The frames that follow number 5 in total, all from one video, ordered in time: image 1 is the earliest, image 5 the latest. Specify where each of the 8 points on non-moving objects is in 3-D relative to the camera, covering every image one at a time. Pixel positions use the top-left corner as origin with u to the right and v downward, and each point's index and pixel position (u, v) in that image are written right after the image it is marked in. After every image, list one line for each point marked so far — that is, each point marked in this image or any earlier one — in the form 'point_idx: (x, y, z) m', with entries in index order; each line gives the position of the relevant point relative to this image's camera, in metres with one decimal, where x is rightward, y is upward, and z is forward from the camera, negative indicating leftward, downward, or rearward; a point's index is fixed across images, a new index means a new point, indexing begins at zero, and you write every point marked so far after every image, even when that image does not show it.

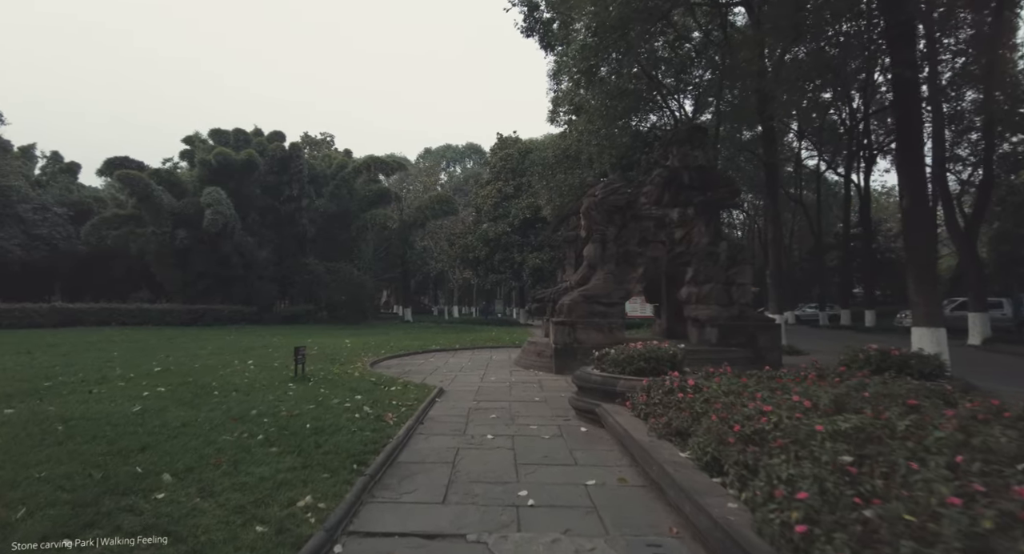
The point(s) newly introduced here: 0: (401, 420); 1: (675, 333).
0: (-1.2, -1.5, +5.7) m
1: (+3.7, -1.3, +12.3) m
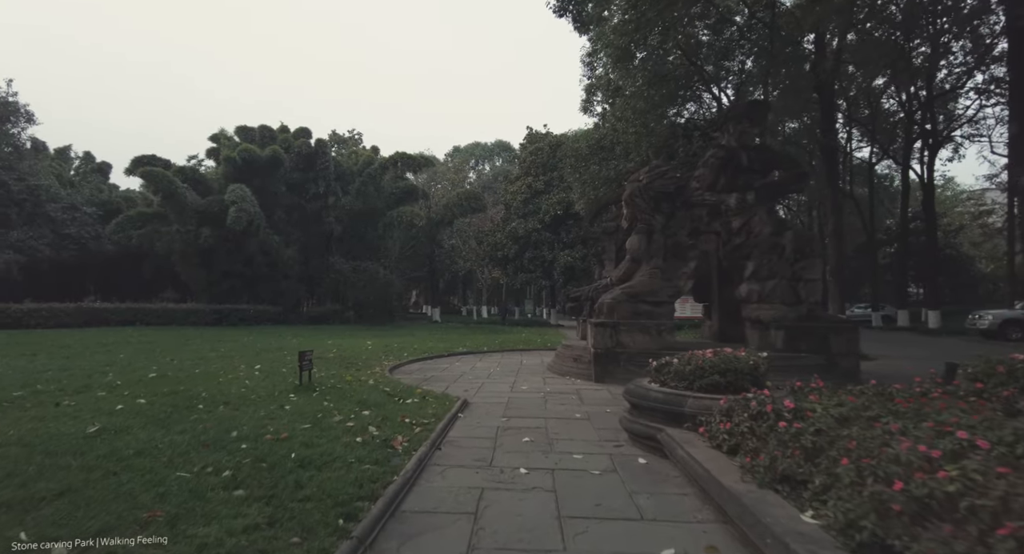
0: (-0.9, -1.5, +4.6) m
1: (+4.4, -1.2, +10.9) m
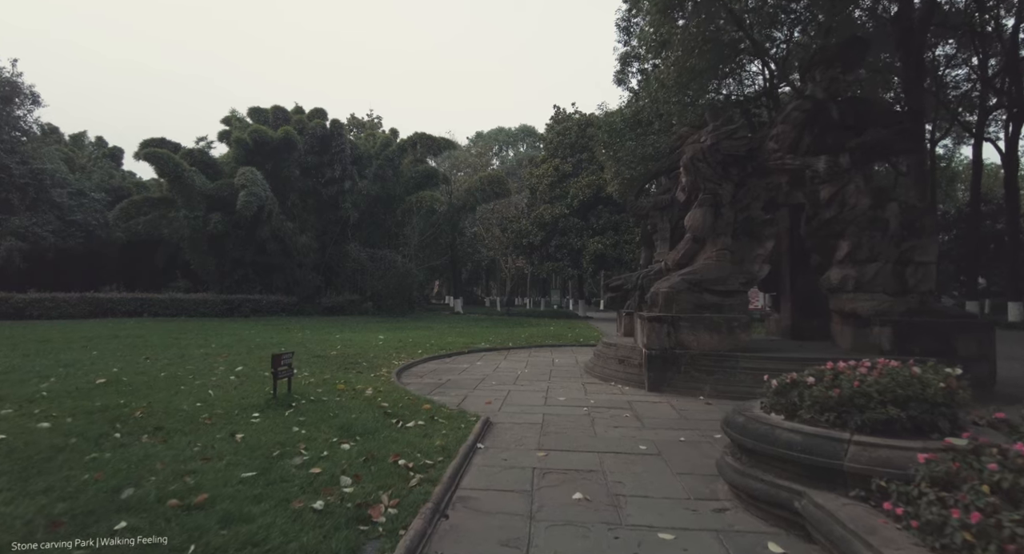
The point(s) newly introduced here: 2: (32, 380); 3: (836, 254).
0: (-0.6, -1.3, +2.9) m
1: (+5.0, -0.9, +9.0) m
2: (-5.7, -1.2, +6.2) m
3: (+4.8, +0.3, +7.8) m
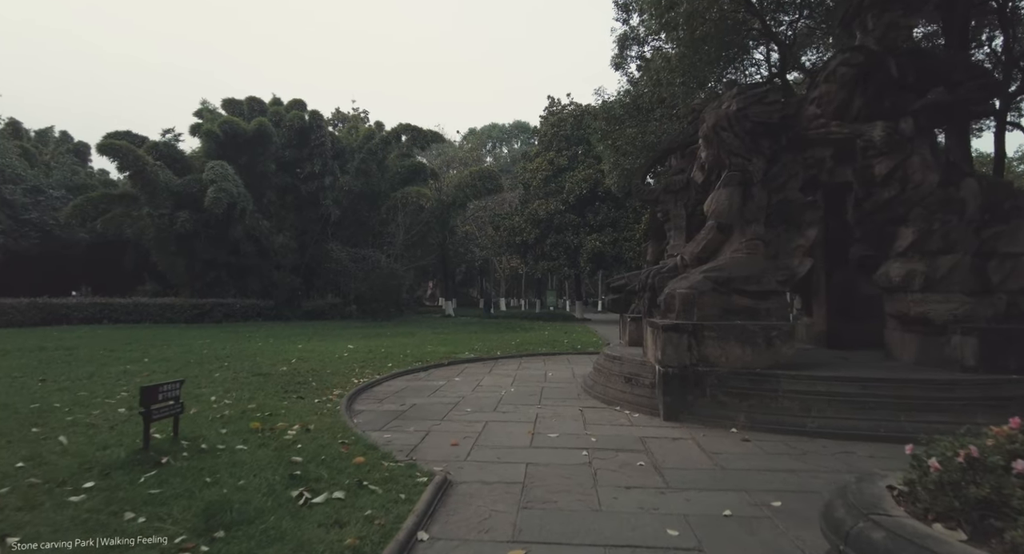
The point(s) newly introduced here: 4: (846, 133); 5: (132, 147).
0: (-0.8, -1.3, +1.3) m
1: (+4.7, -0.9, +7.4) m
2: (-5.9, -1.2, +4.6) m
3: (+4.5, +0.4, +6.2) m
4: (+4.0, +1.7, +6.3) m
5: (-14.4, +4.9, +19.9) m
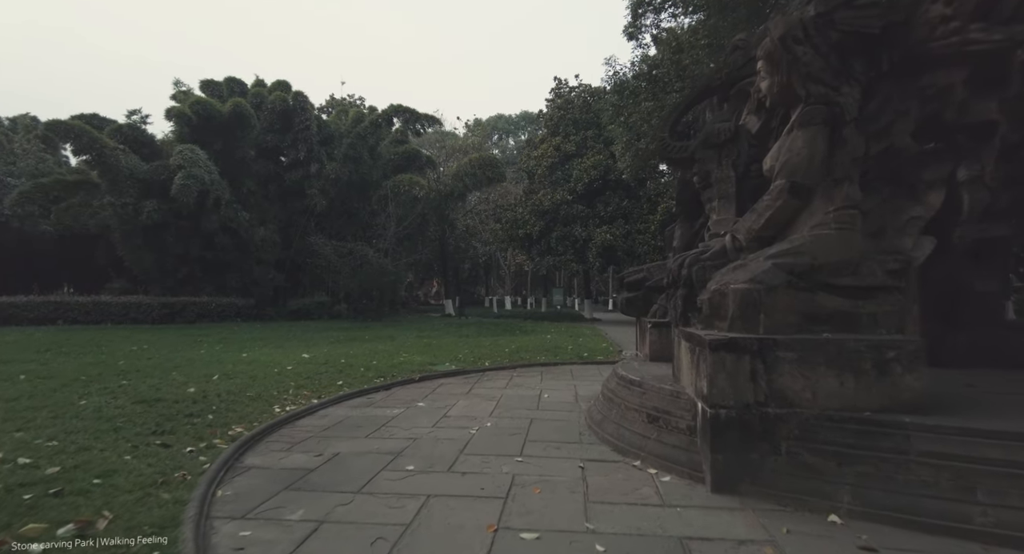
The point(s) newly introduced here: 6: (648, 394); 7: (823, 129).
0: (-1.2, -1.2, -0.9) m
1: (+4.4, -0.8, +5.2) m
2: (-6.2, -1.2, +2.5) m
3: (+4.2, +0.5, +3.9) m
4: (+3.7, +1.8, +4.1) m
5: (-14.4, +5.1, +18.1) m
6: (+1.2, -1.0, +4.7) m
7: (+2.5, +1.2, +4.2) m
